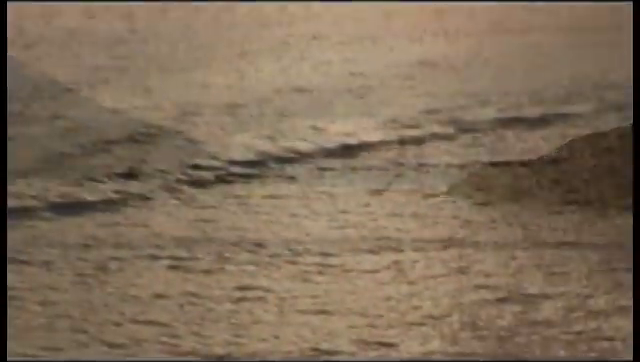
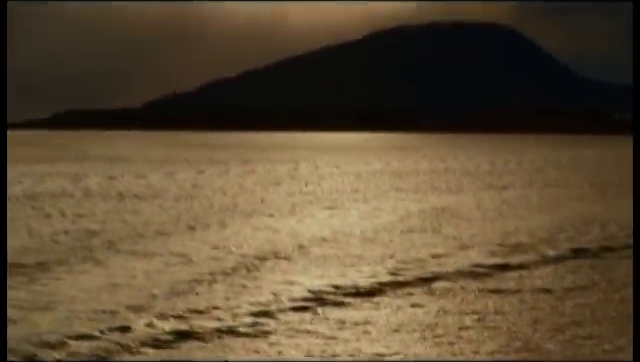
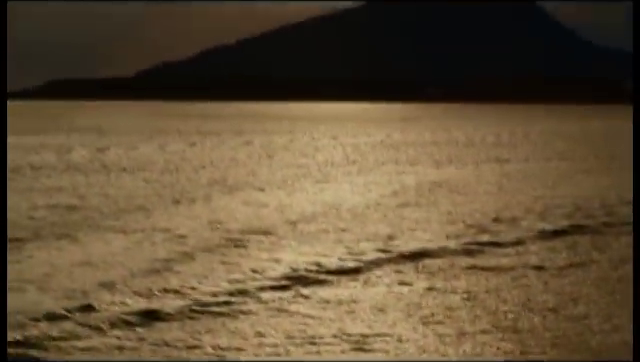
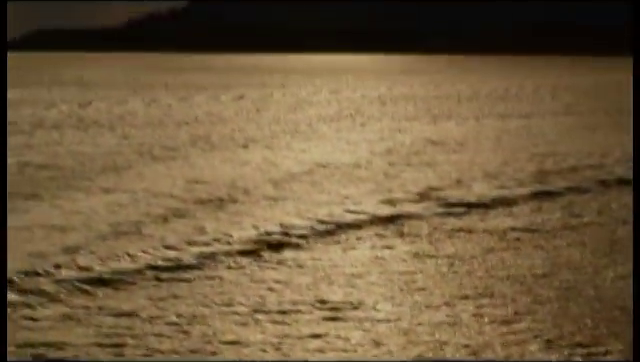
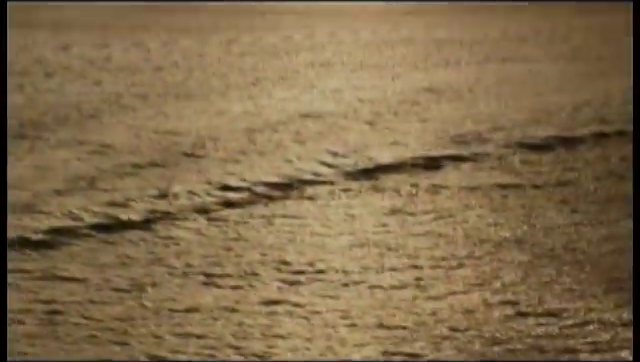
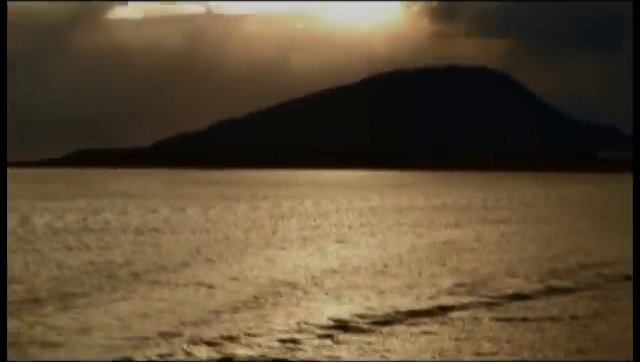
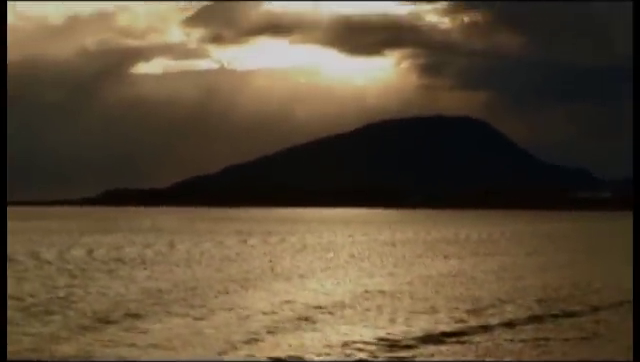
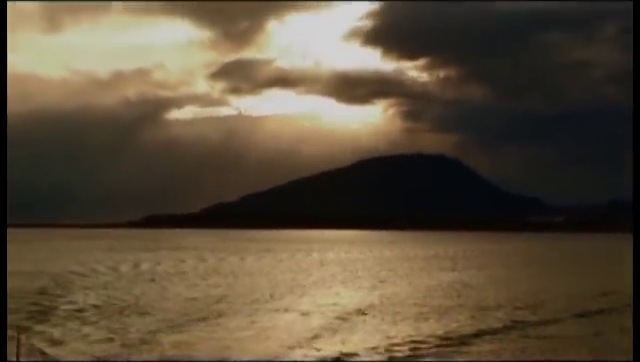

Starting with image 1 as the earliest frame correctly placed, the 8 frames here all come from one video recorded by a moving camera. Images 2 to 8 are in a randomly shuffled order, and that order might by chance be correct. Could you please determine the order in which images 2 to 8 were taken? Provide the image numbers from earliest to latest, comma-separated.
5, 4, 3, 2, 6, 7, 8
